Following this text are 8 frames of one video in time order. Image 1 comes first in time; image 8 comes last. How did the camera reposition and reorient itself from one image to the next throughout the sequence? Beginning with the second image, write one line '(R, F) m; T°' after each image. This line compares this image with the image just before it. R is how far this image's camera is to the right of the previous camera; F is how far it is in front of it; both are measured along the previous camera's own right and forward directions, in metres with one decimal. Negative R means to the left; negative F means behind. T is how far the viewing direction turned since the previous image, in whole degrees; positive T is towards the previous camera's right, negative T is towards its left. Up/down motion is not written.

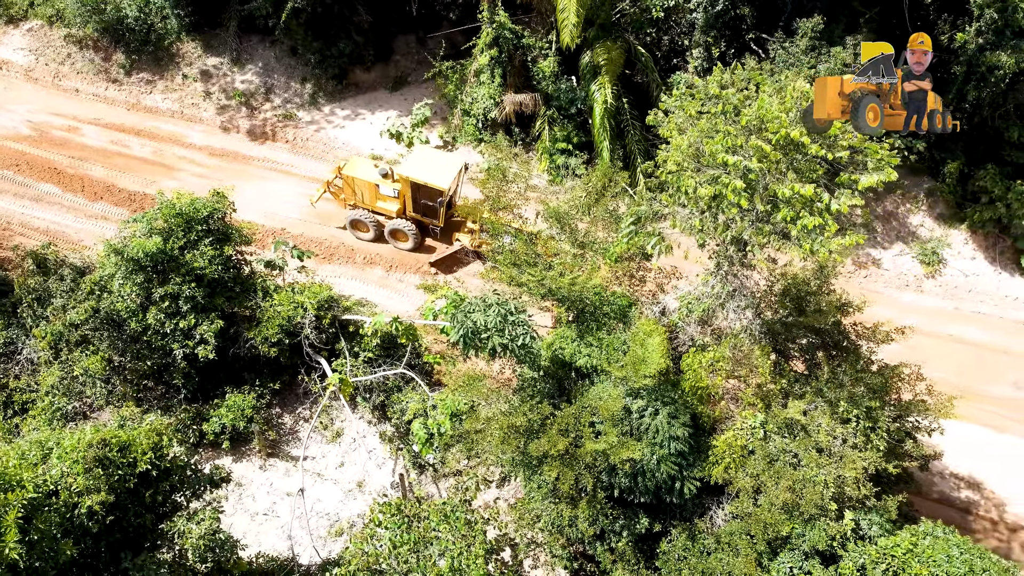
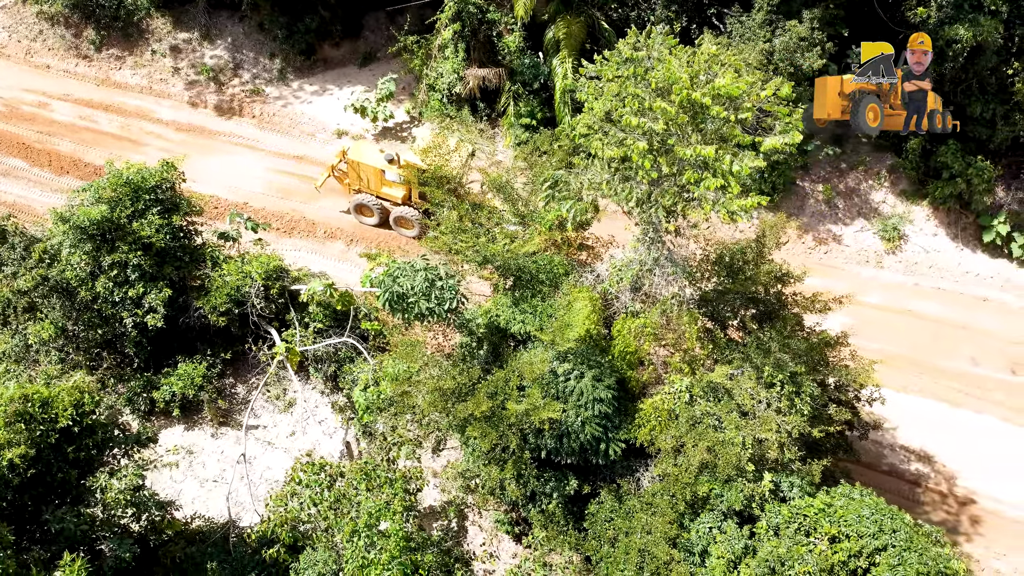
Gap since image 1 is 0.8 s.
(+1.0, -0.1) m; 0°
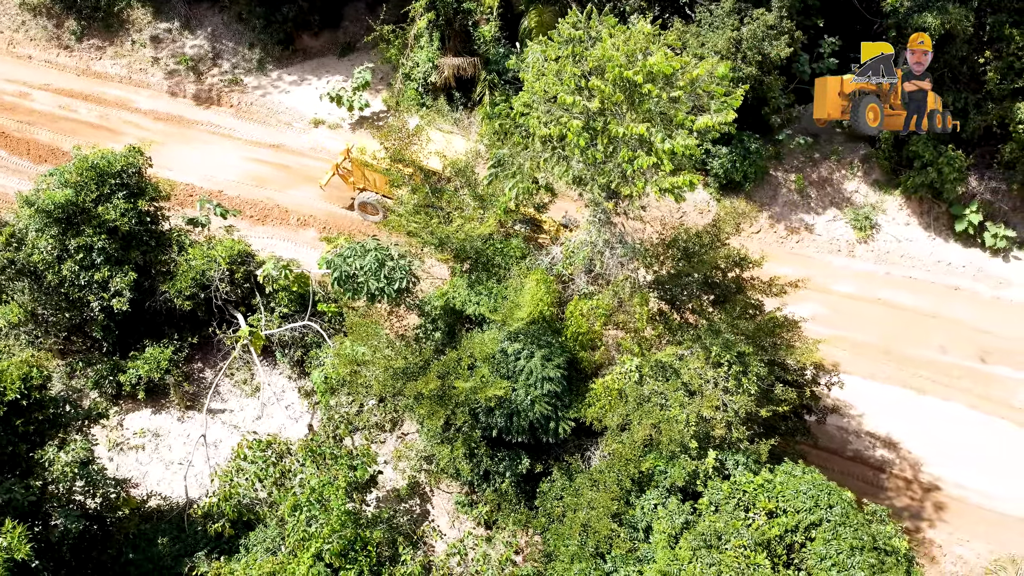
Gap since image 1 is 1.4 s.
(+0.7, -0.1) m; 0°
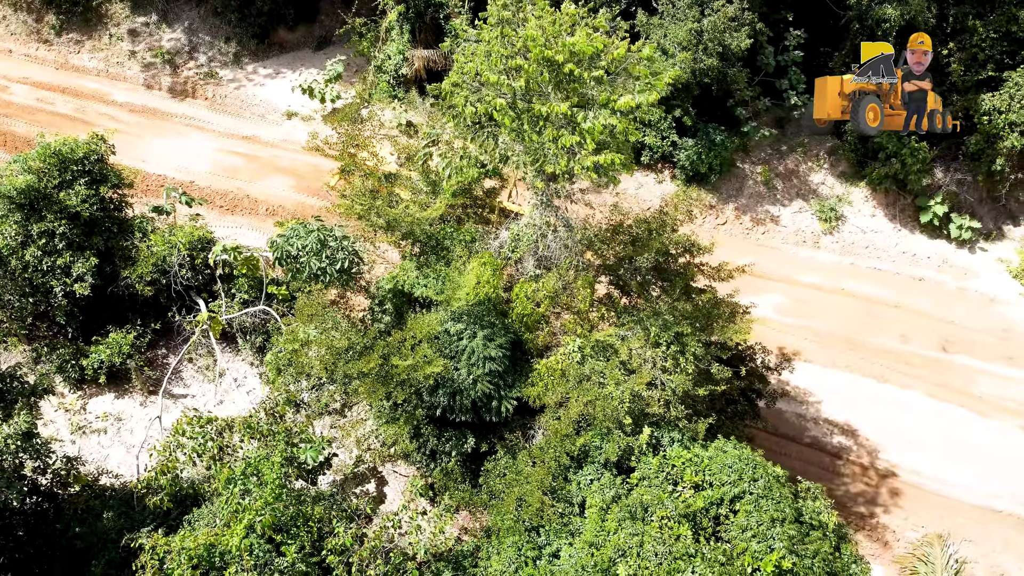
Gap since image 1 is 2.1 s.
(+0.8, -0.2) m; 0°
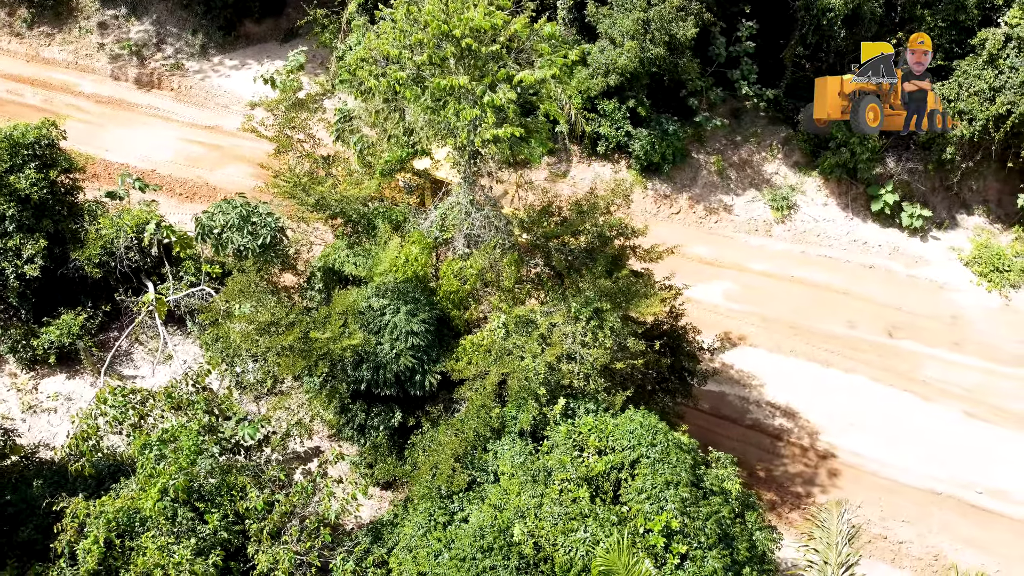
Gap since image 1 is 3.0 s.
(+1.1, -0.3) m; 0°
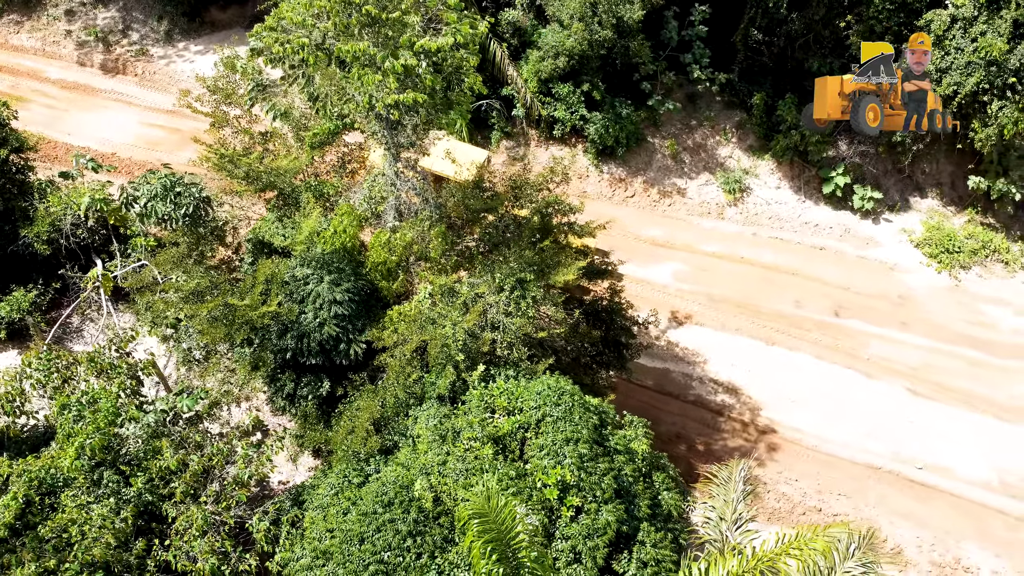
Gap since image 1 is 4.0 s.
(+1.2, -0.2) m; 0°
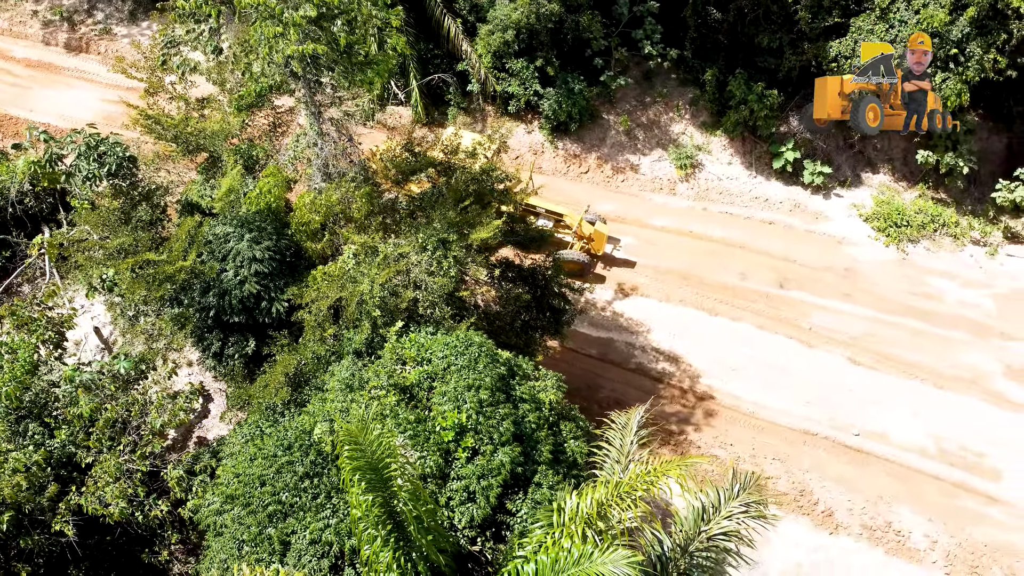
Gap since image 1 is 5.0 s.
(+1.2, -0.2) m; 0°
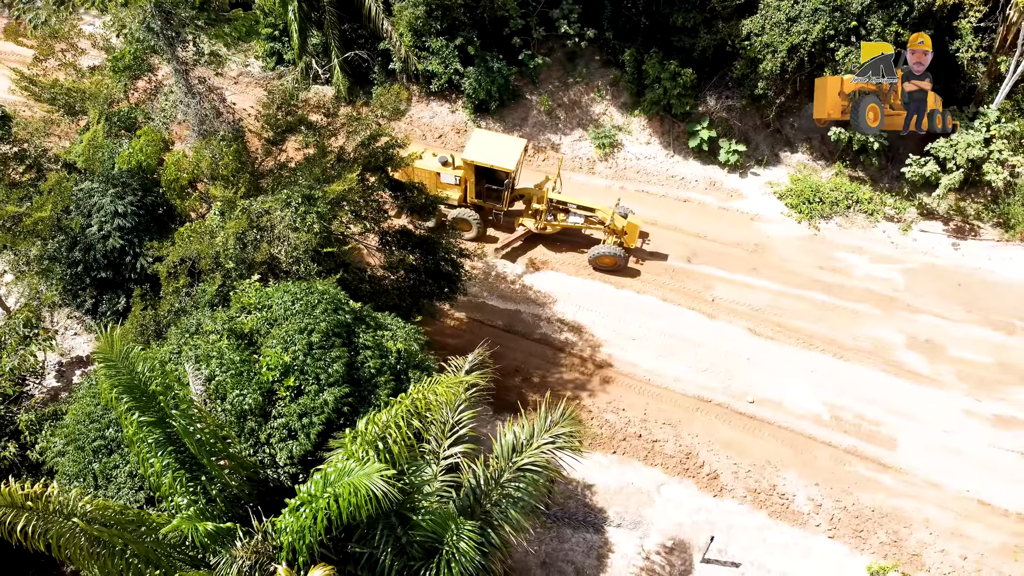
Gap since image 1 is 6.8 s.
(+2.2, -0.2) m; -1°
